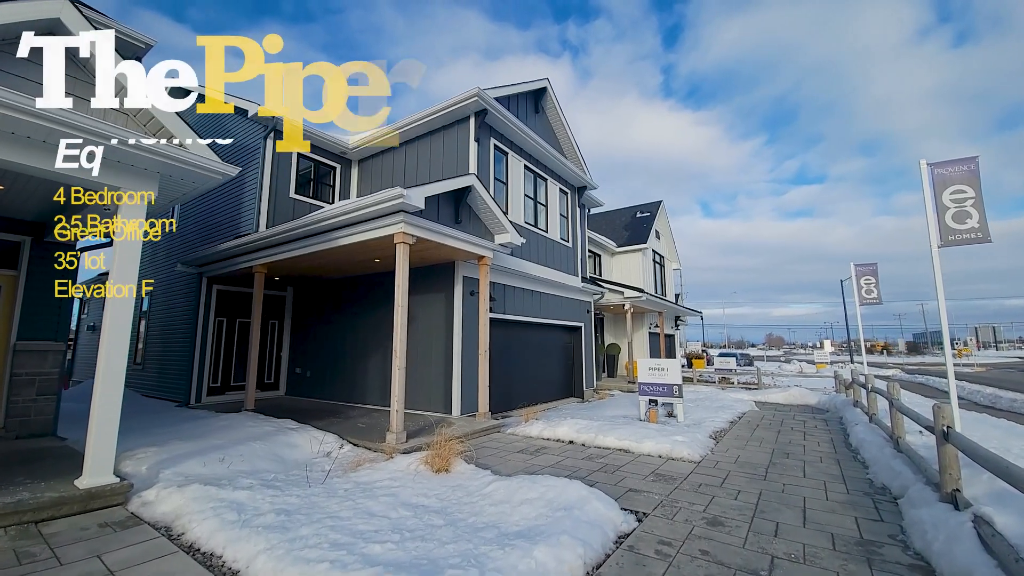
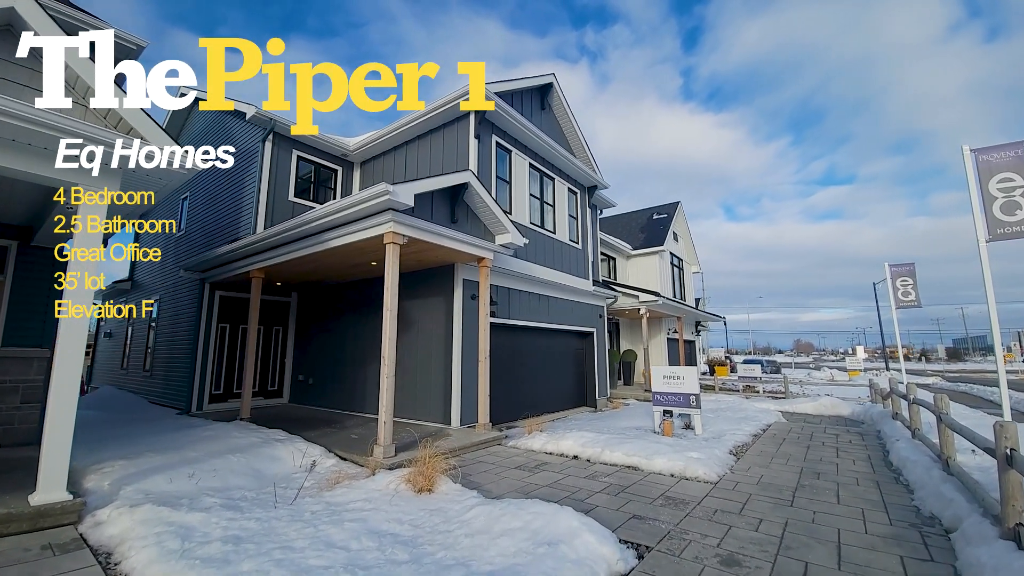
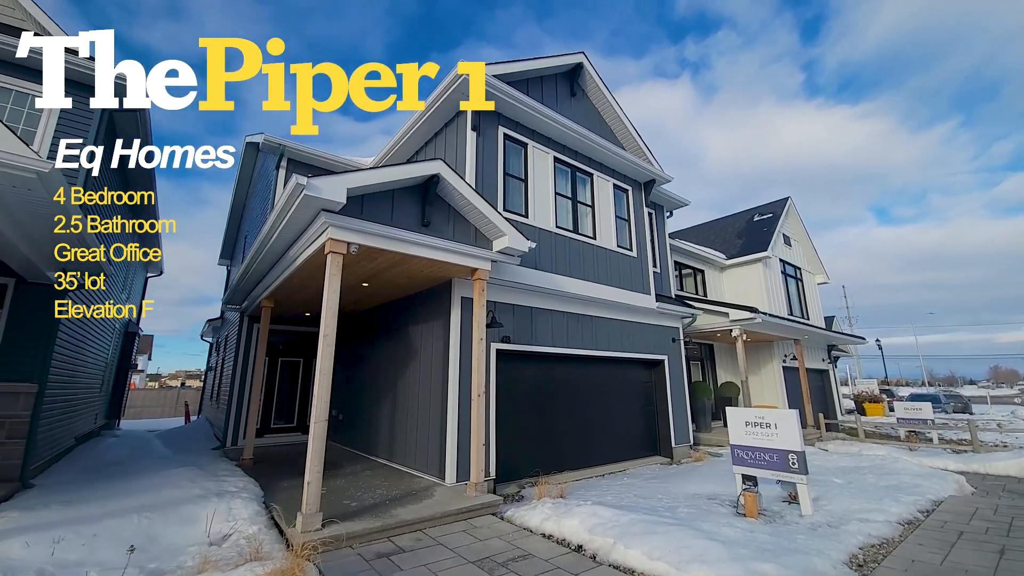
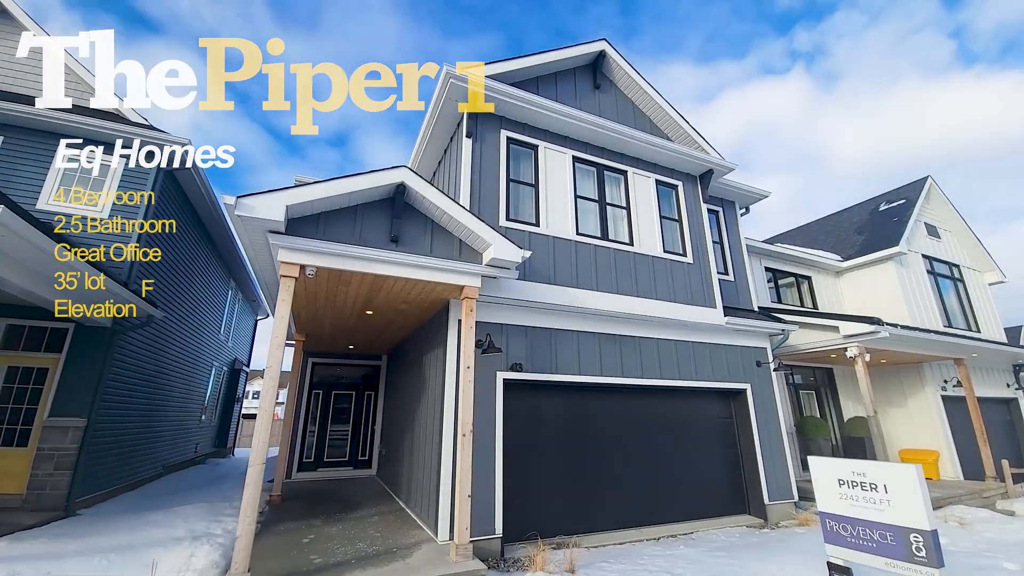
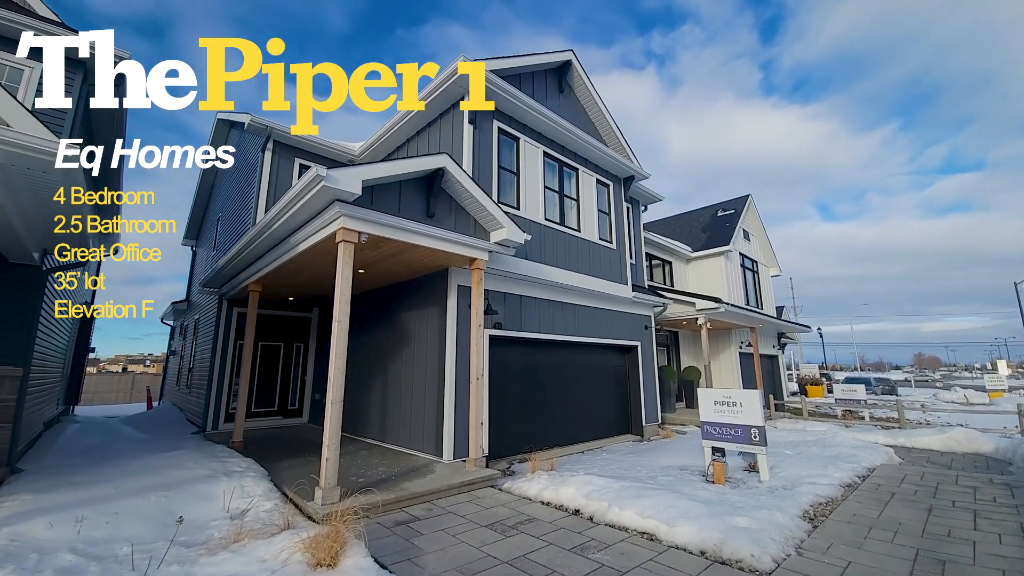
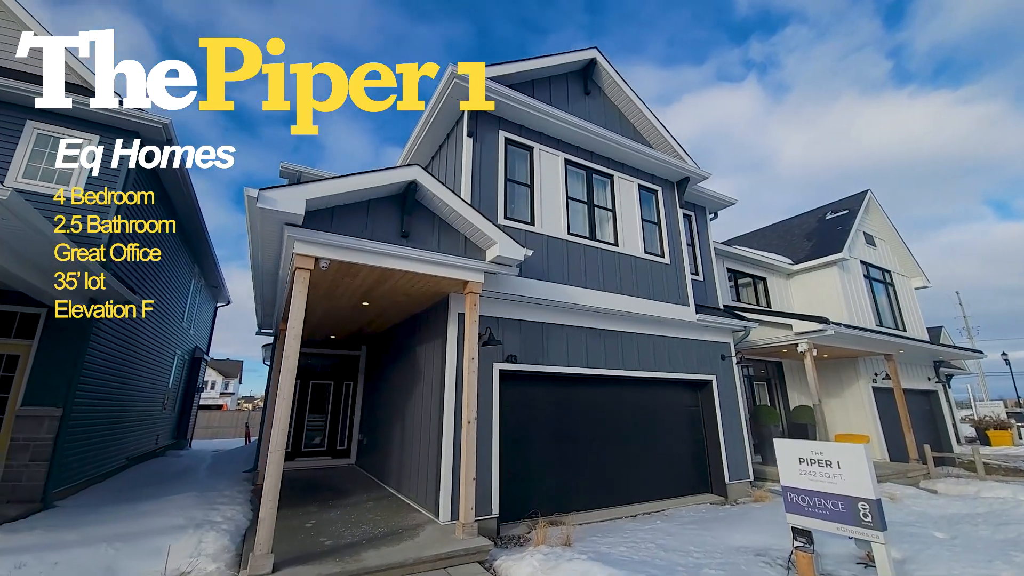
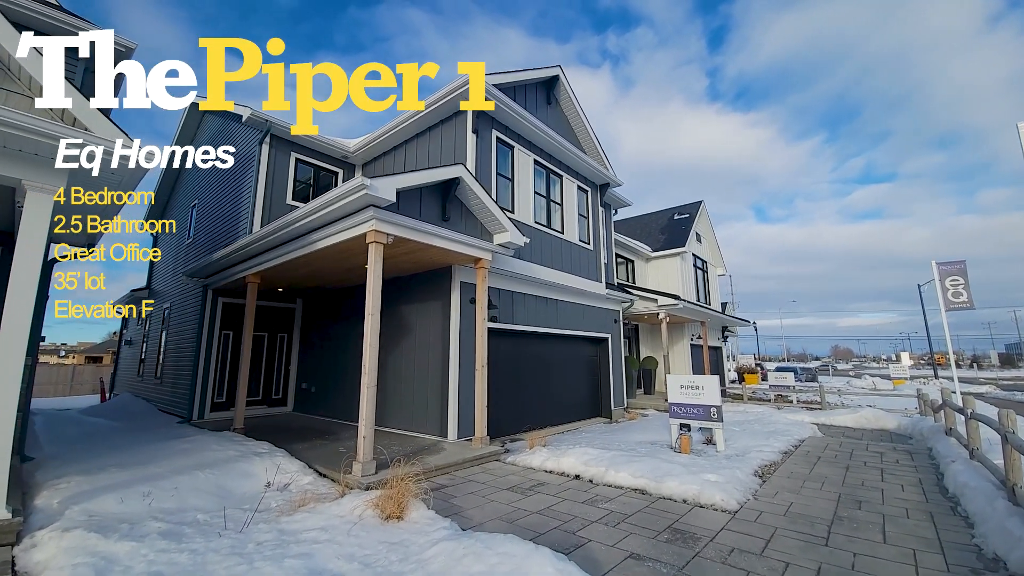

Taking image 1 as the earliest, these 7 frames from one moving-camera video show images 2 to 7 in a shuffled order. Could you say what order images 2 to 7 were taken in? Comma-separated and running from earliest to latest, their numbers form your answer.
2, 7, 5, 3, 6, 4
